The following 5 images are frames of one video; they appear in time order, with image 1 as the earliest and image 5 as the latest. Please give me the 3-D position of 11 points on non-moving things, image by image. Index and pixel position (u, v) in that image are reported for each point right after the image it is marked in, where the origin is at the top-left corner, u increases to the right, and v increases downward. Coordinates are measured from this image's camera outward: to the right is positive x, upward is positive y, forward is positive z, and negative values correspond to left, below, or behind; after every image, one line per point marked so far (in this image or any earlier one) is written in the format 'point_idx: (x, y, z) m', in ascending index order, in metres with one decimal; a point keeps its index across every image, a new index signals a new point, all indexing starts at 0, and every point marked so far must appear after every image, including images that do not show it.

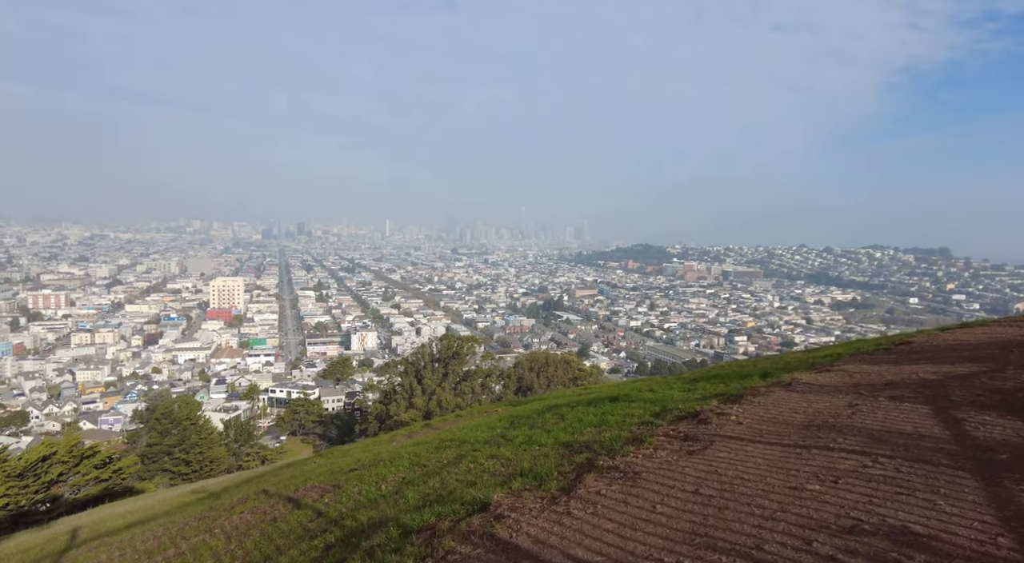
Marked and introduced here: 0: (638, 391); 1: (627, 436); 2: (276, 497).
0: (+1.6, -1.4, +7.8) m
1: (+0.8, -1.2, +4.6) m
2: (-2.4, -2.2, +6.1) m
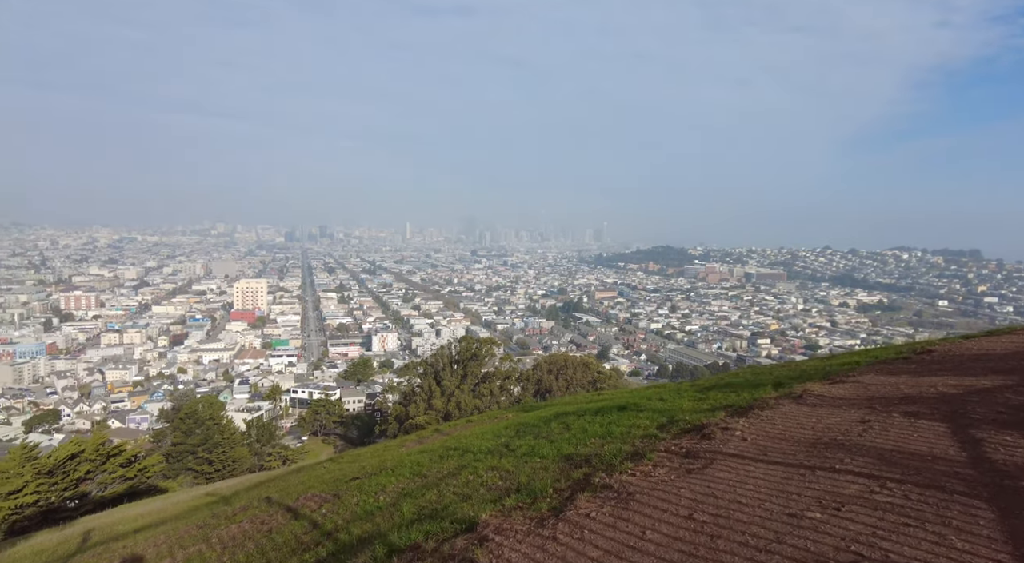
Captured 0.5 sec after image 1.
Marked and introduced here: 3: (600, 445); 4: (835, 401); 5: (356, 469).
0: (+1.7, -1.5, +7.6) m
1: (+0.8, -1.2, +4.4) m
2: (-2.3, -2.2, +6.1) m
3: (+0.7, -1.3, +5.1) m
4: (+2.5, -0.9, +4.7) m
5: (-1.9, -2.3, +7.6) m
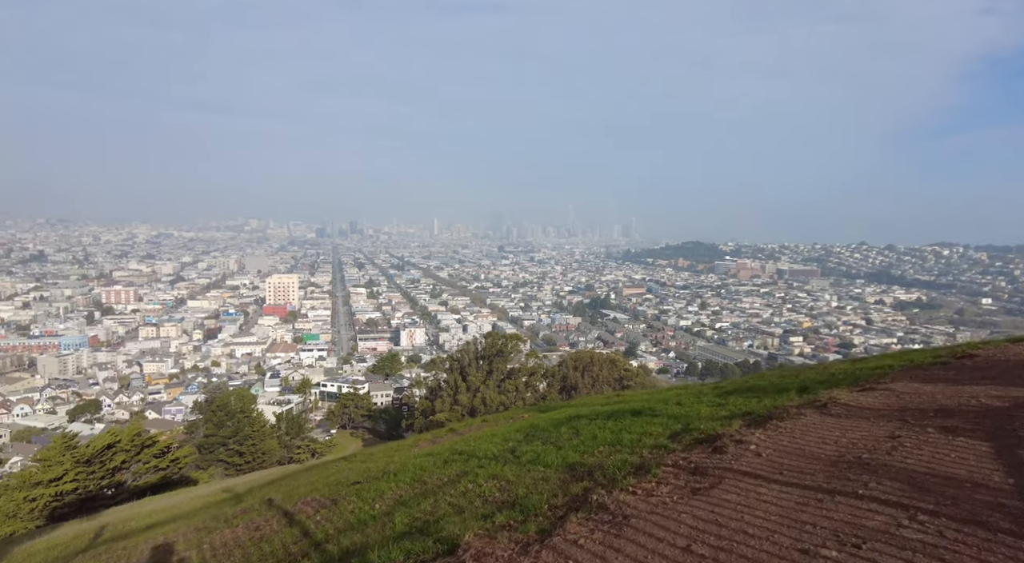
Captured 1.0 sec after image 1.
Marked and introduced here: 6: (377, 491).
0: (+1.8, -1.5, +7.3) m
1: (+0.8, -1.2, +4.1) m
2: (-2.3, -2.2, +5.9) m
3: (+0.7, -1.3, +4.8) m
4: (+2.5, -0.9, +4.3) m
5: (-1.8, -2.3, +7.4) m
6: (-1.2, -1.9, +5.4) m
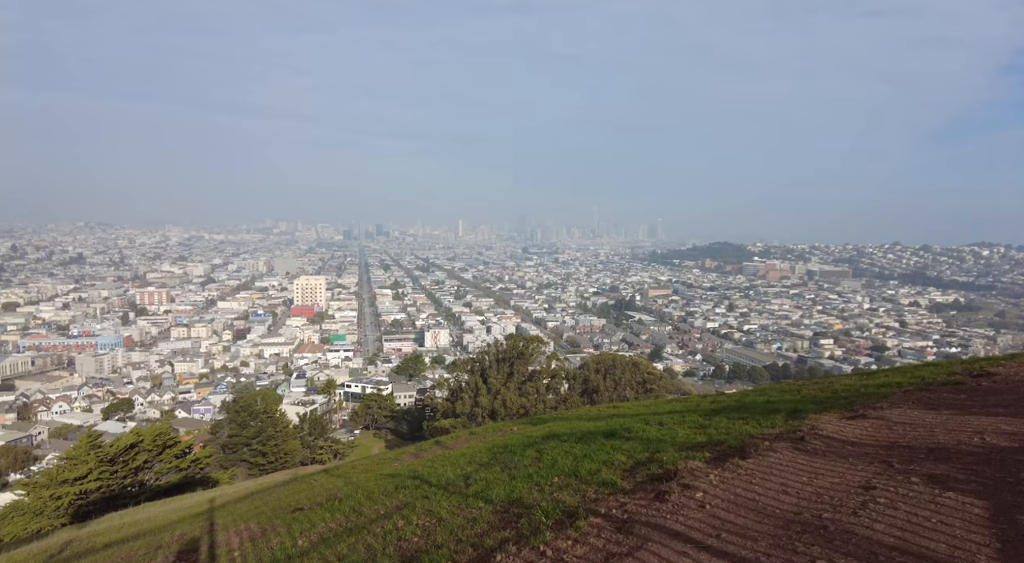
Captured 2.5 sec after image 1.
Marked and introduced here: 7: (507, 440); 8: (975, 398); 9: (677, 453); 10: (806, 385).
0: (+1.4, -1.5, +6.7) m
1: (+0.3, -1.3, +3.5) m
2: (-2.7, -2.3, +5.4) m
3: (+0.3, -1.4, +4.2) m
4: (+2.0, -1.0, +3.7) m
5: (-2.2, -2.4, +7.0) m
6: (-1.6, -1.9, +4.9) m
7: (-0.1, -2.0, +7.7) m
8: (+3.6, -0.9, +4.7) m
9: (+1.2, -1.3, +4.5) m
10: (+3.9, -1.4, +8.2) m
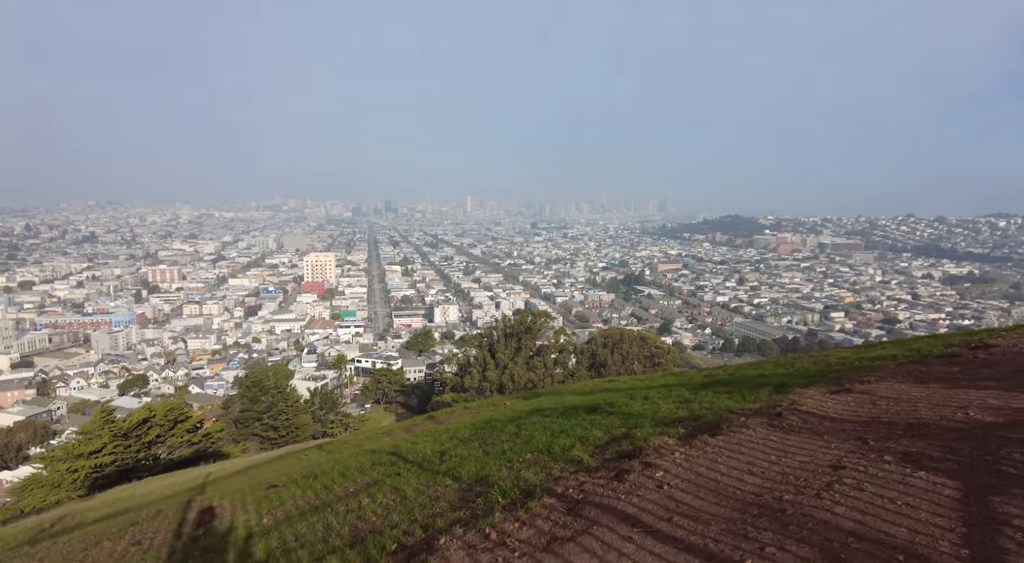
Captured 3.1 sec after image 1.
0: (+1.2, -1.2, +6.5) m
1: (+0.1, -1.1, +3.4) m
2: (-2.9, -2.0, +5.4) m
3: (+0.1, -1.2, +4.0) m
4: (+1.8, -0.8, +3.5) m
5: (-2.3, -2.1, +6.9) m
6: (-1.8, -1.7, +4.8) m
7: (-0.2, -1.7, +7.6) m
8: (+3.4, -0.6, +4.5) m
9: (+1.0, -1.0, +4.4) m
10: (+3.8, -1.0, +8.0) m
